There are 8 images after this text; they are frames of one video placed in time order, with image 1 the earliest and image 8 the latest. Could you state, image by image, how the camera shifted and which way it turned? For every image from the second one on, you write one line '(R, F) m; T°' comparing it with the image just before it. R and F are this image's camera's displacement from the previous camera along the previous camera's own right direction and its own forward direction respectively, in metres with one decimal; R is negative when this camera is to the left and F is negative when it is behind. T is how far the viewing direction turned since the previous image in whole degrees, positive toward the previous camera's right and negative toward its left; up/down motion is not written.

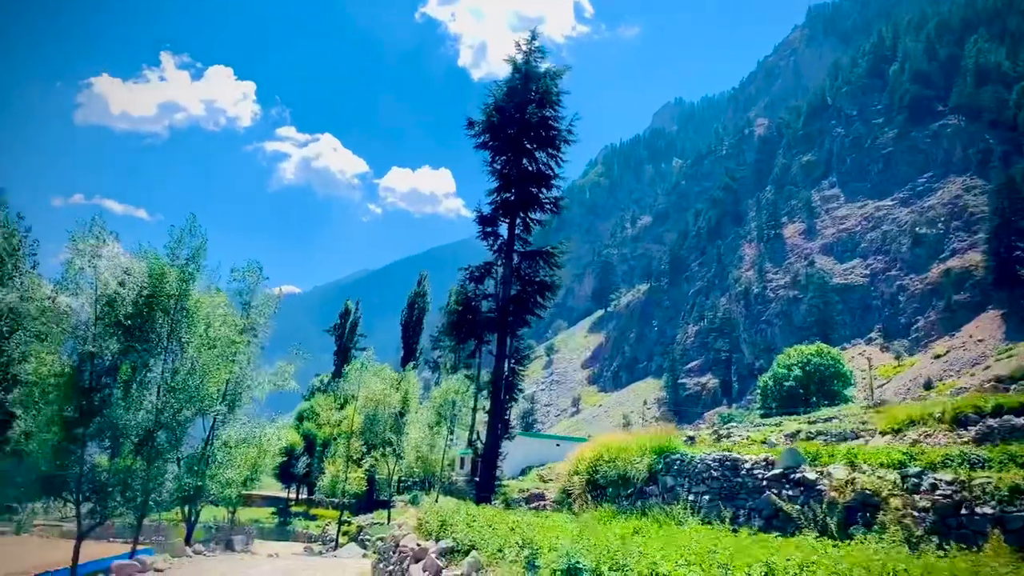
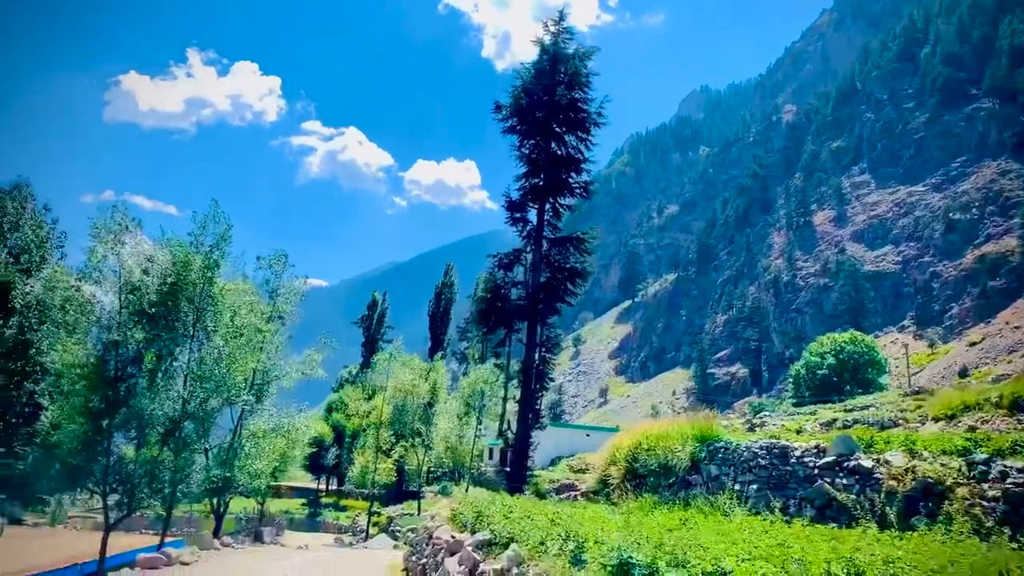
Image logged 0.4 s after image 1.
(-0.1, +0.5) m; -2°
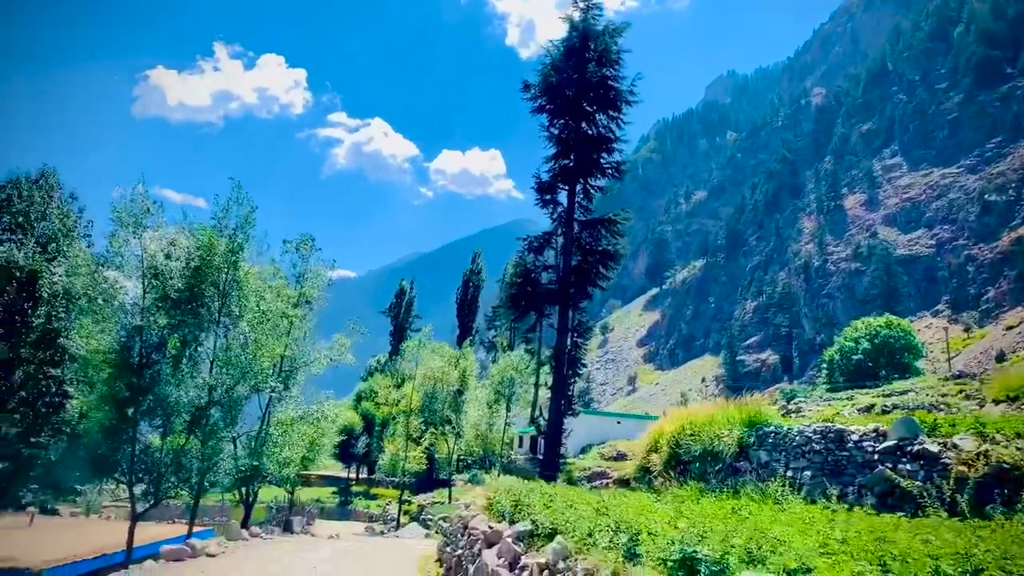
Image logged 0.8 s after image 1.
(-0.1, +0.6) m; -2°
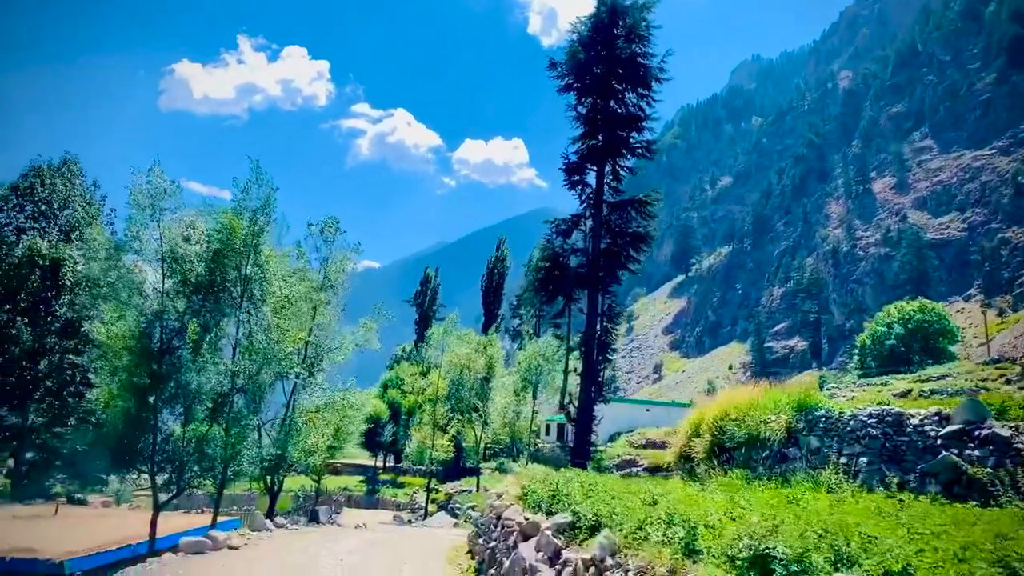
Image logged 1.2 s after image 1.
(-0.1, +0.6) m; -2°
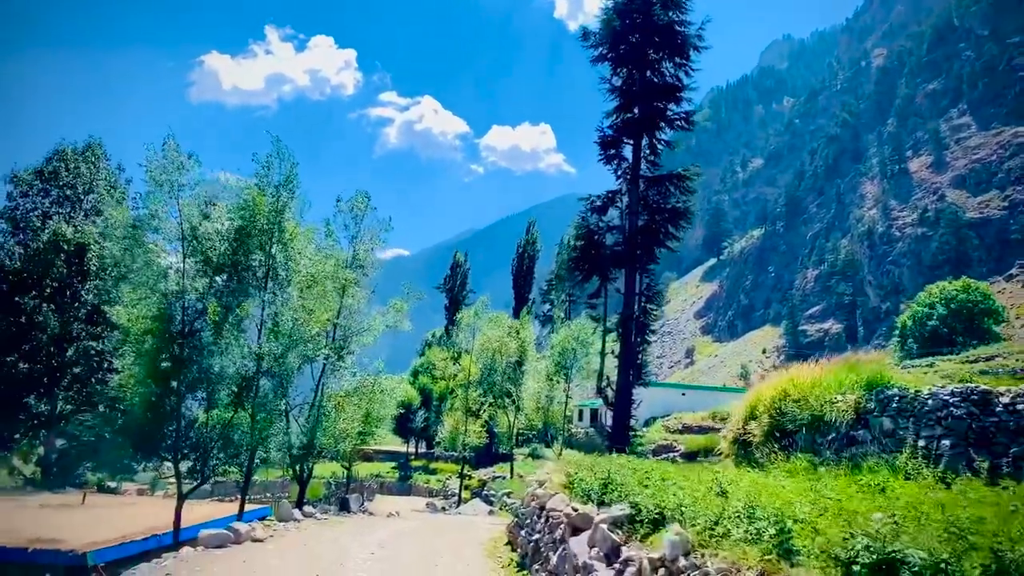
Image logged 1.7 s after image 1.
(-0.1, +0.8) m; -2°
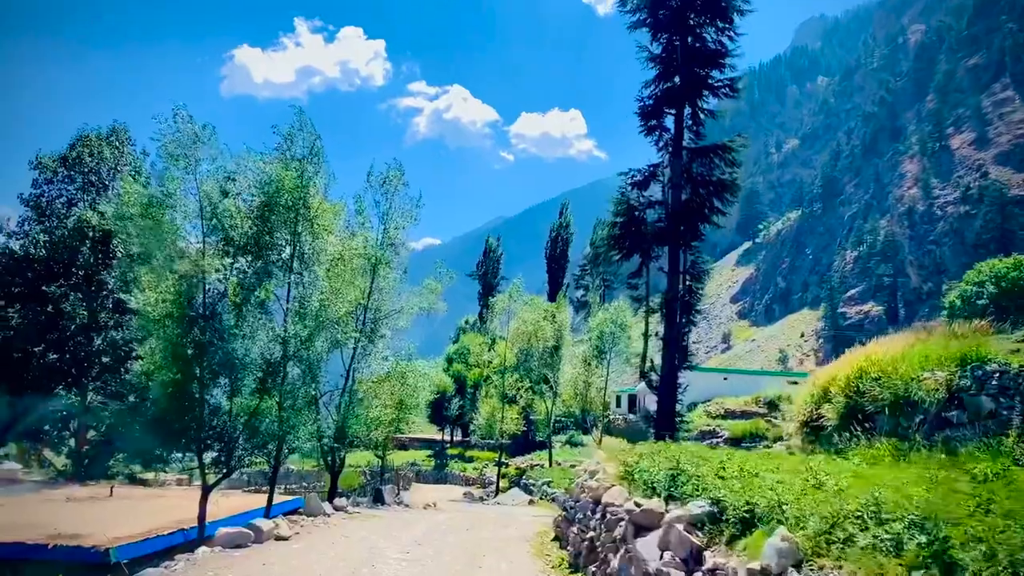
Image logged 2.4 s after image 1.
(-0.1, +1.0) m; -2°
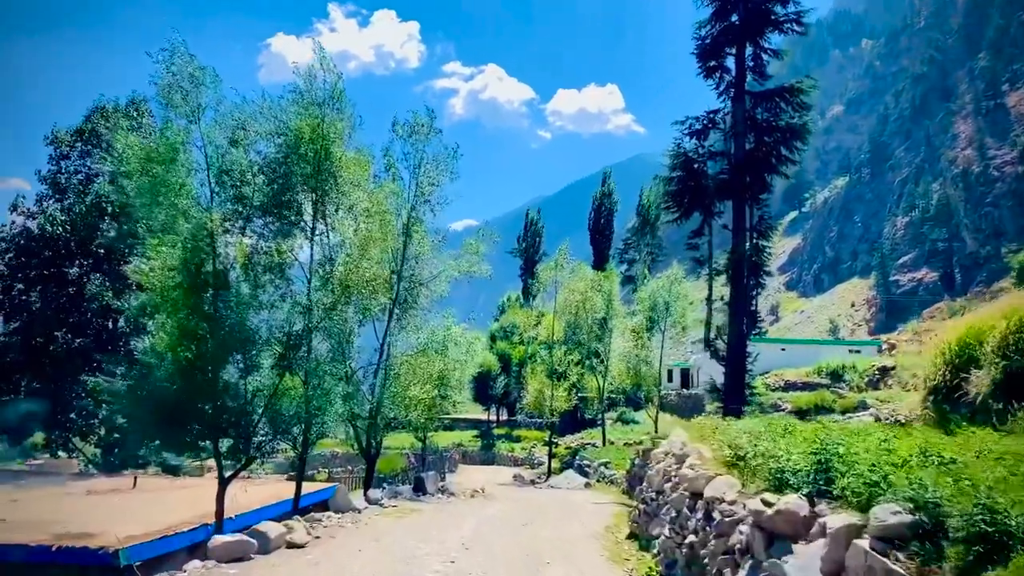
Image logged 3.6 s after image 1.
(-0.2, +1.8) m; -3°
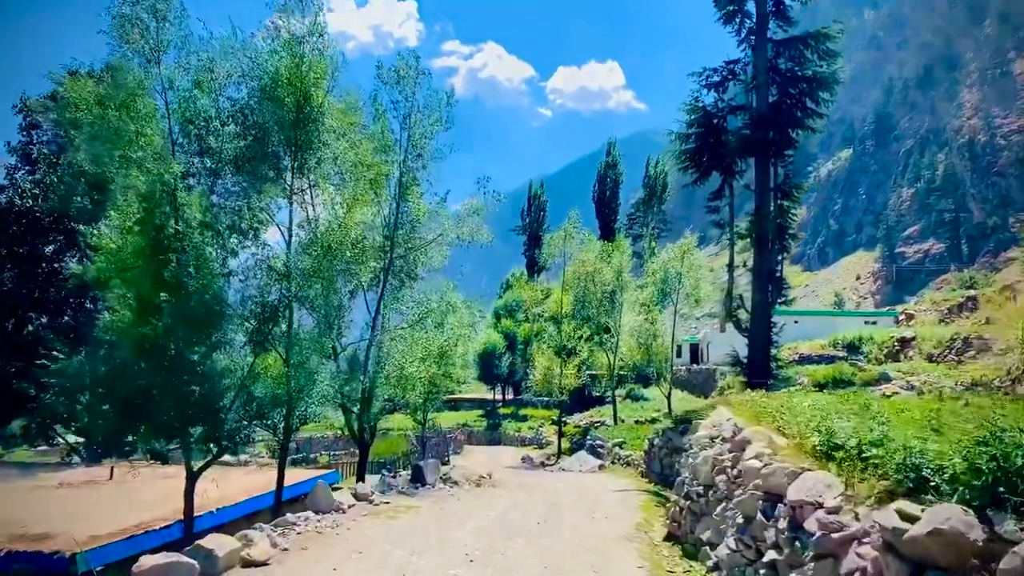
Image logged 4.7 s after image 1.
(-0.1, +1.5) m; 0°
